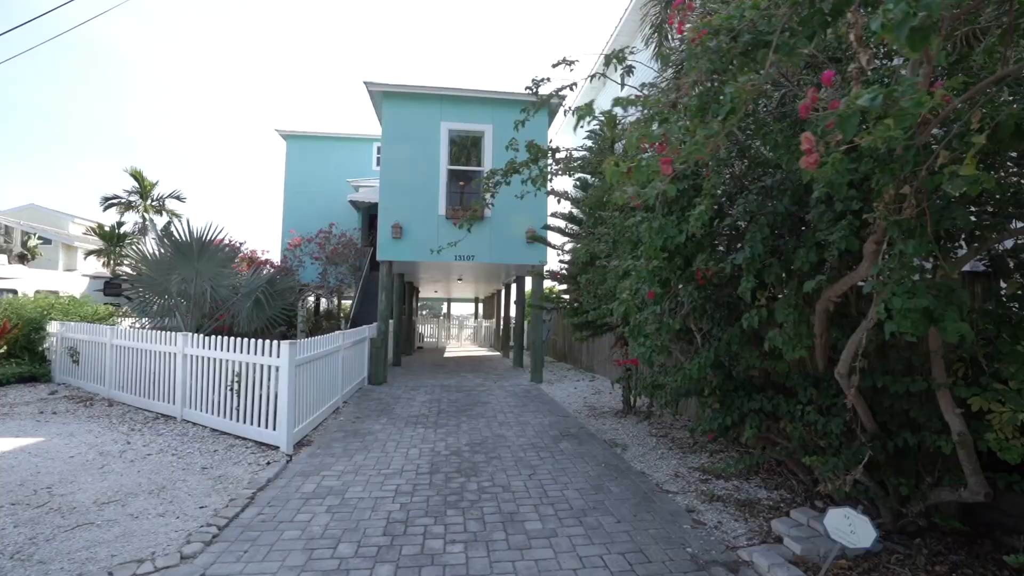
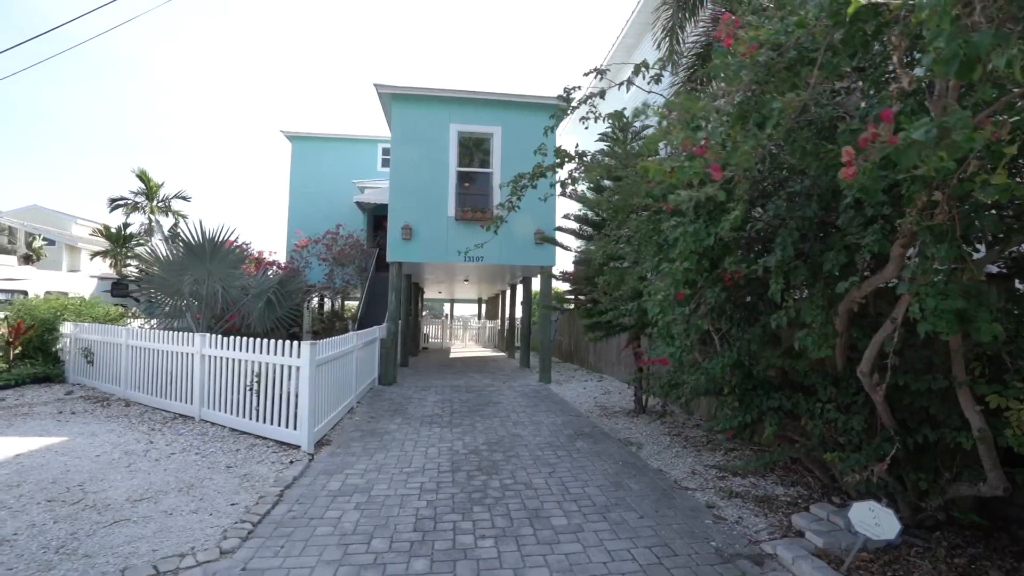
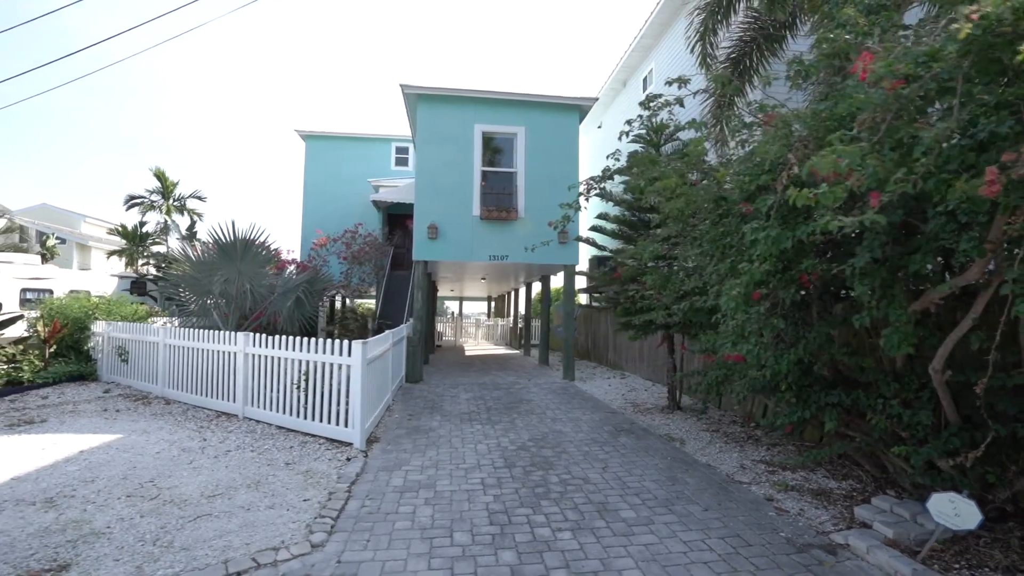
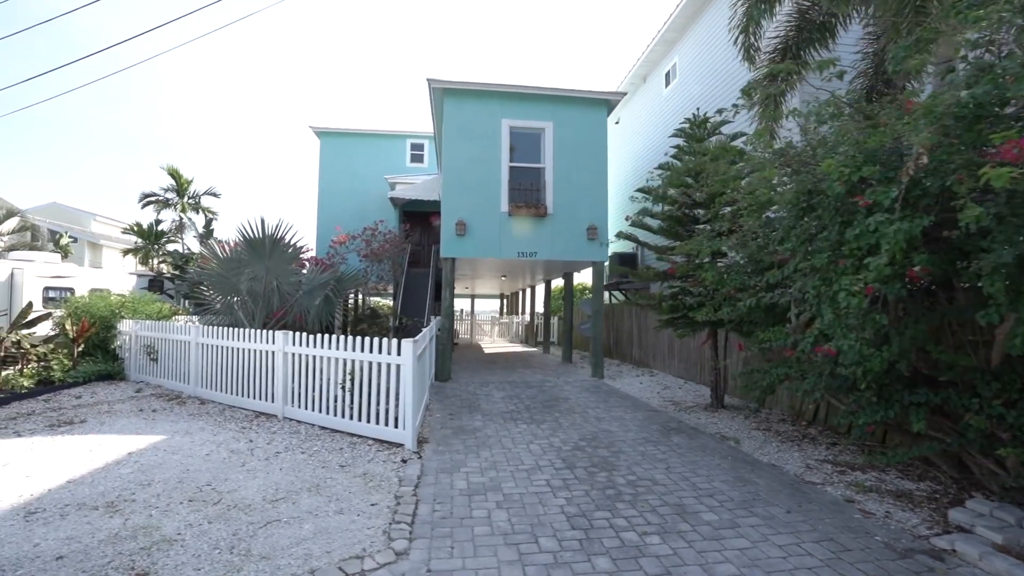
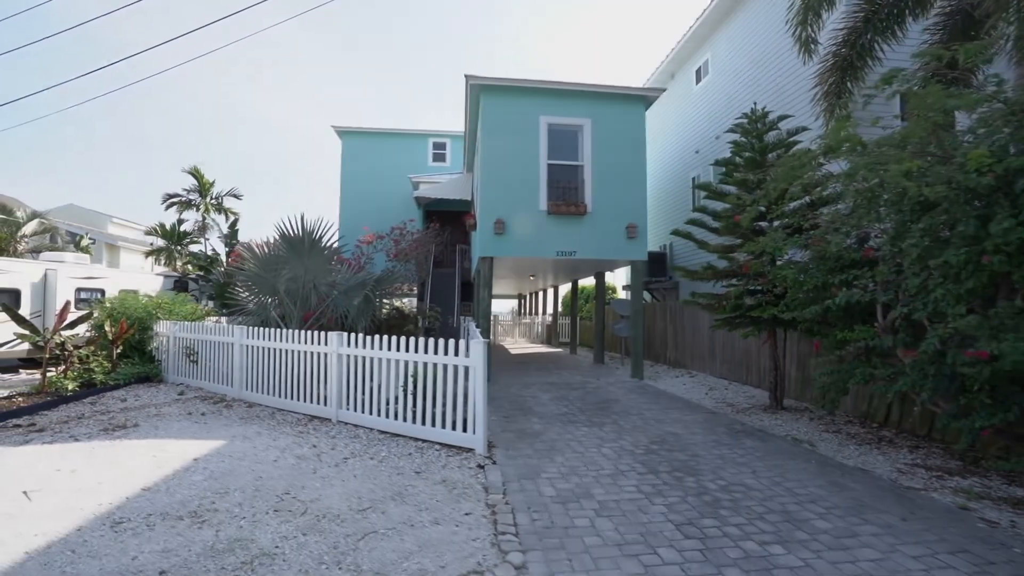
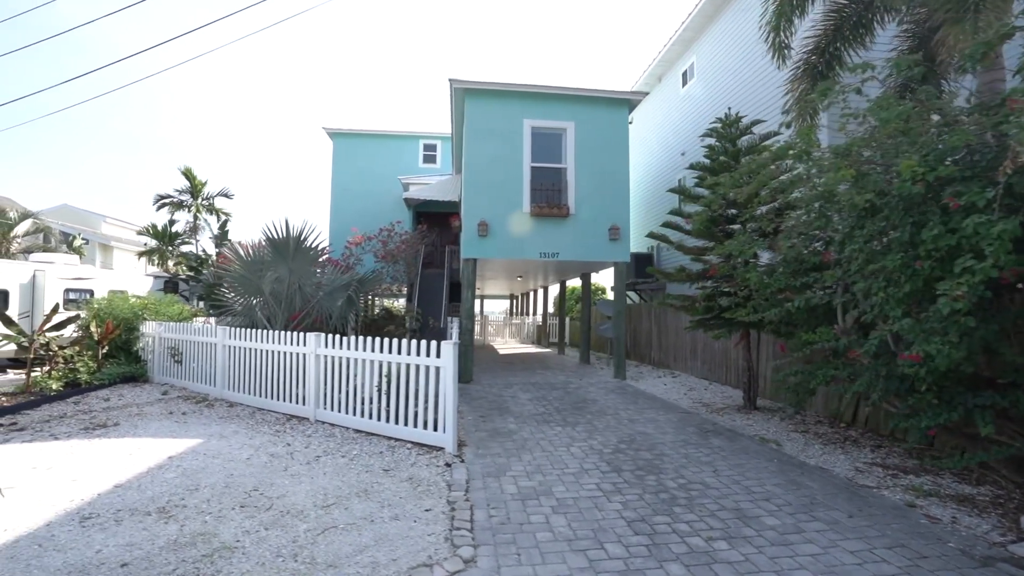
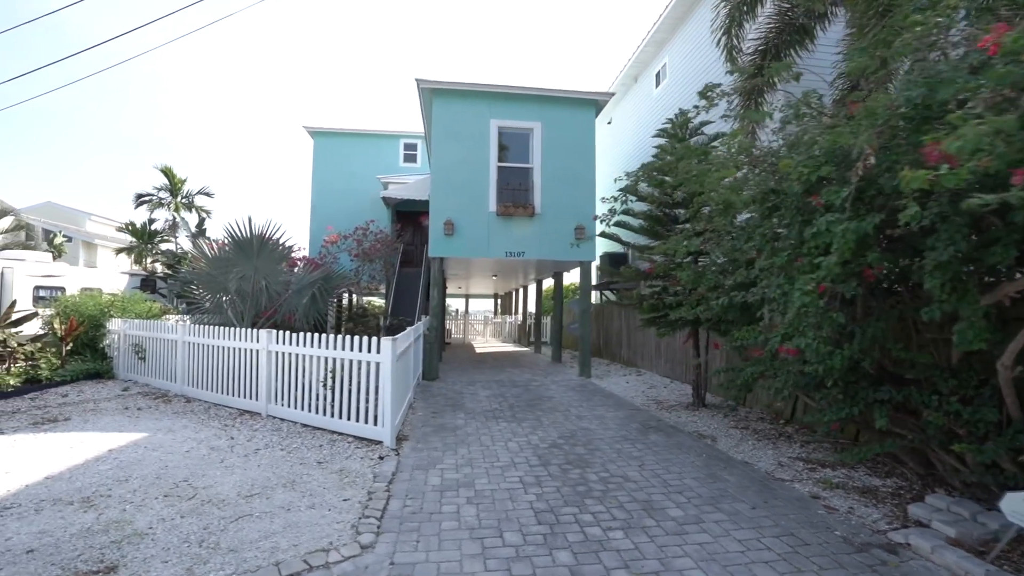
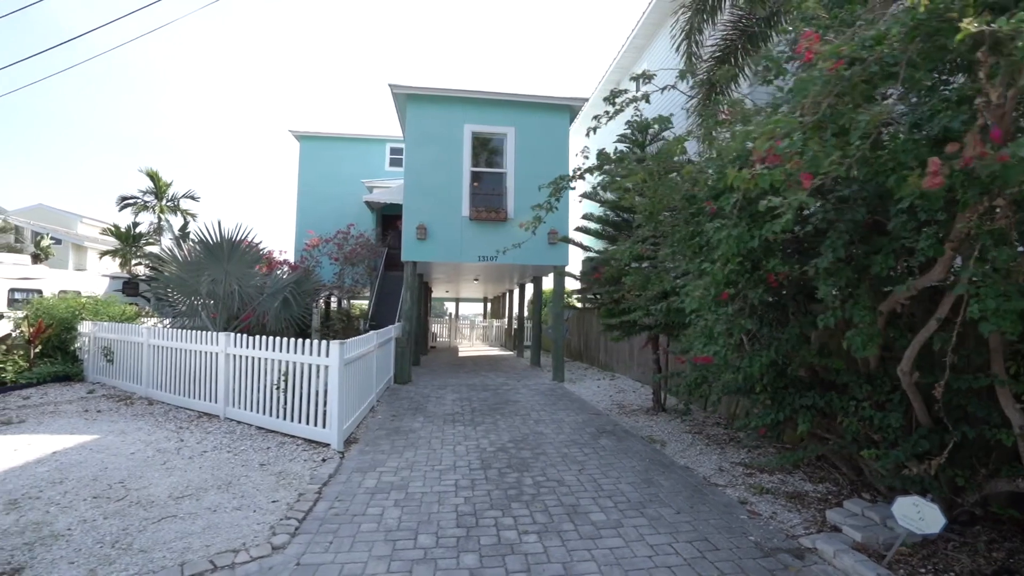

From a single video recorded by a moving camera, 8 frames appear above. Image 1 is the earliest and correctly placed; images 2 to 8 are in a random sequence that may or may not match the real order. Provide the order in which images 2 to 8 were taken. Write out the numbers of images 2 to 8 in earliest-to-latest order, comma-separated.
2, 8, 3, 7, 4, 6, 5
